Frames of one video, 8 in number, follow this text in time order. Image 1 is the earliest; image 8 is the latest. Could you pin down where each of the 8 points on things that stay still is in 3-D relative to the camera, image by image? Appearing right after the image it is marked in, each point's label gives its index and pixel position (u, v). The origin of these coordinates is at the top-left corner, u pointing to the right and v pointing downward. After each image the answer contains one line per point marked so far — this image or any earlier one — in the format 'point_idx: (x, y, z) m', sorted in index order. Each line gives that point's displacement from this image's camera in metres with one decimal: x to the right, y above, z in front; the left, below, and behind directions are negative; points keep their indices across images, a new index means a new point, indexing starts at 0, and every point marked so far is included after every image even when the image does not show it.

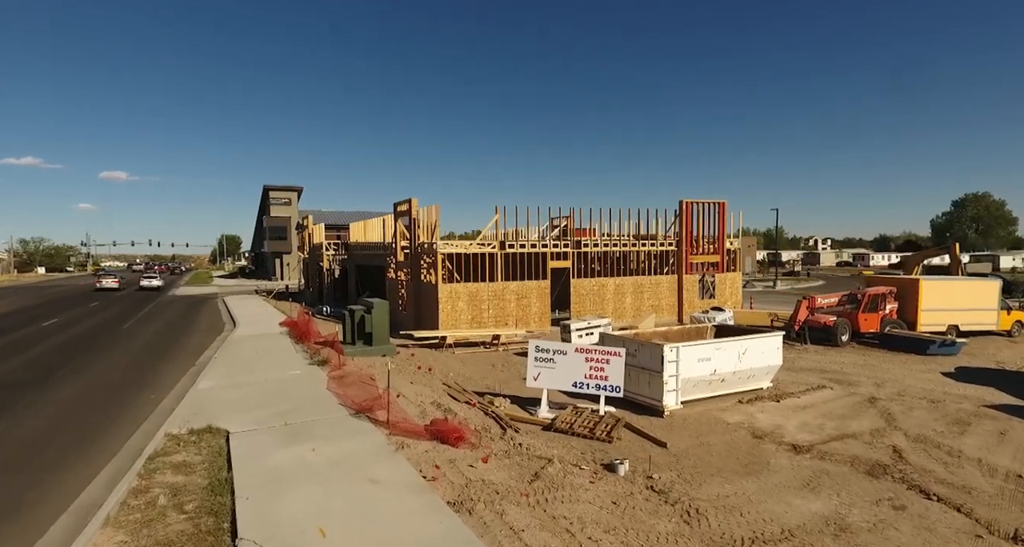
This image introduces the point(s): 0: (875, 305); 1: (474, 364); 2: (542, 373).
0: (+11.8, -1.0, +18.5) m
1: (-1.1, -2.6, +16.2) m
2: (+0.5, -1.9, +11.2) m
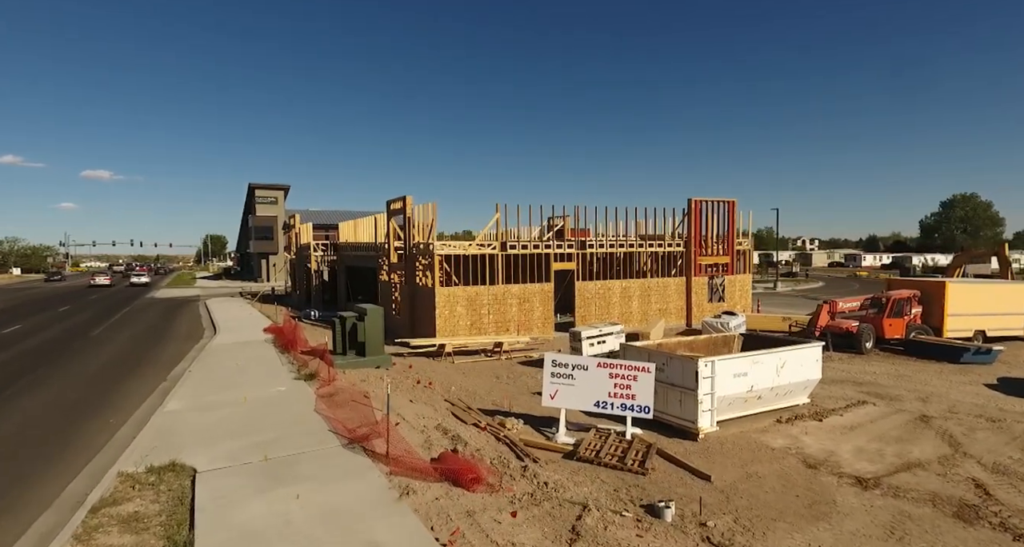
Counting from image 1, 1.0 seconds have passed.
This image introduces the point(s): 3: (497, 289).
0: (+11.9, -1.1, +17.5) m
1: (-0.9, -2.7, +14.8) m
2: (+0.8, -2.0, +9.9) m
3: (-0.5, -0.5, +20.3) m
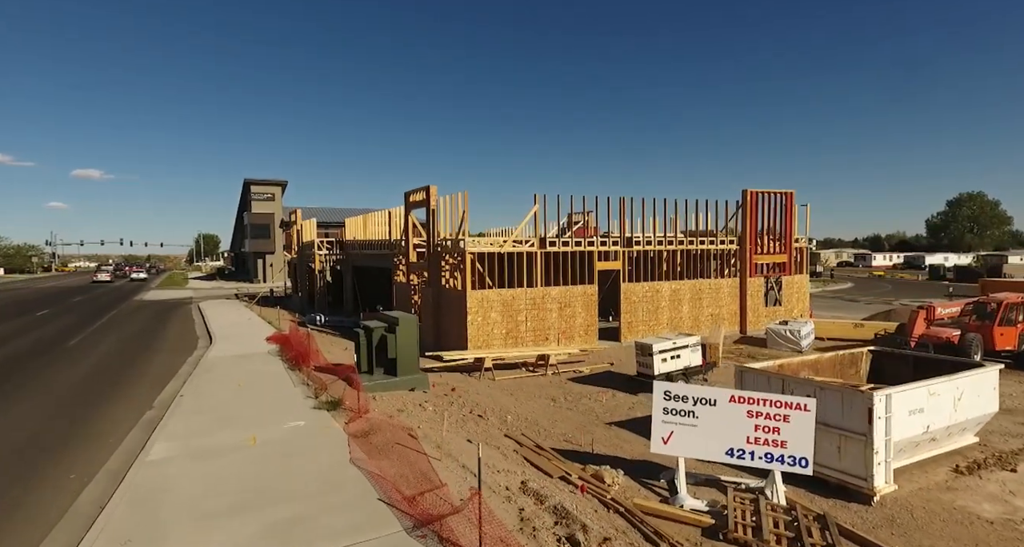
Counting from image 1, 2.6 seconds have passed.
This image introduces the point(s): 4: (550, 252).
0: (+13.1, -1.1, +15.1) m
1: (+0.4, -2.7, +12.3) m
2: (+2.1, -2.1, +7.3) m
3: (+0.7, -0.6, +17.8) m
4: (+1.2, +0.7, +18.1) m
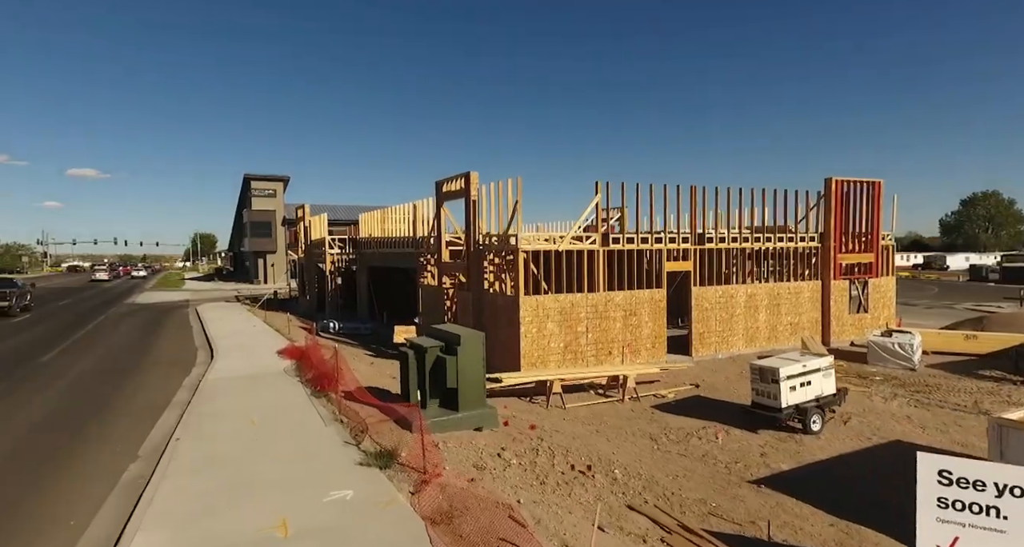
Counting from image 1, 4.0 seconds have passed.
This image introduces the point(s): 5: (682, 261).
0: (+14.7, -1.2, +12.4) m
1: (+1.9, -2.8, +9.6) m
2: (+3.7, -2.1, +4.6) m
3: (+2.2, -0.6, +15.0) m
4: (+2.7, +0.6, +15.3) m
5: (+4.8, +0.4, +16.1) m
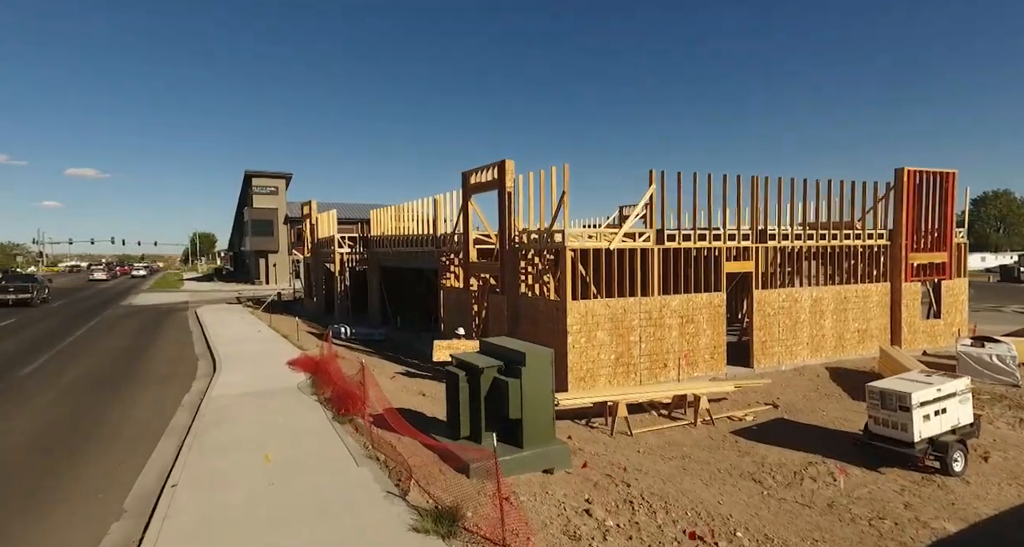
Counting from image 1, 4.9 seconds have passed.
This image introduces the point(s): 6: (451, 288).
0: (+15.7, -1.2, +10.6) m
1: (+2.9, -2.8, +7.8) m
2: (+4.7, -2.2, +2.8) m
3: (+3.2, -0.7, +13.2) m
4: (+3.7, +0.6, +13.5) m
5: (+5.8, +0.3, +14.3) m
6: (-1.8, -0.4, +18.1) m
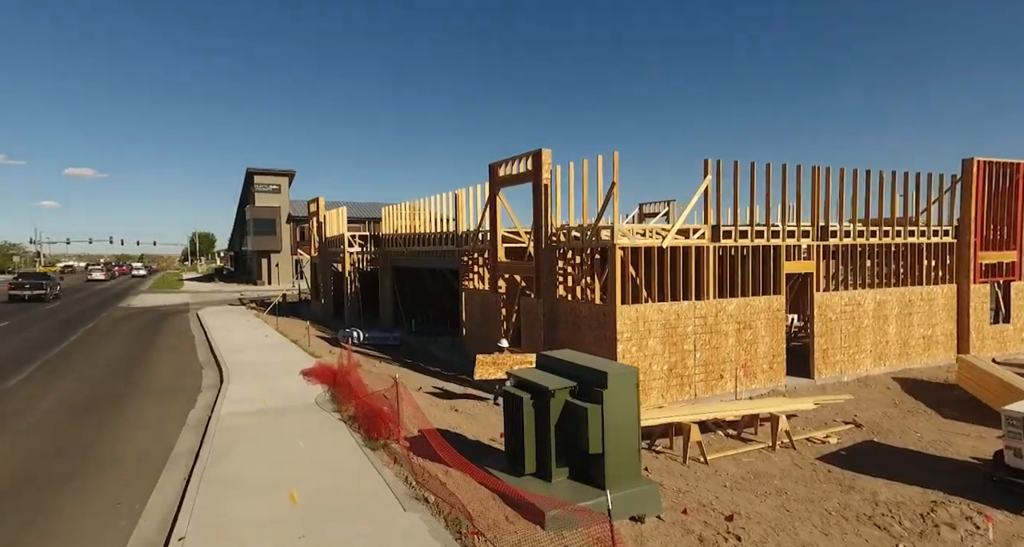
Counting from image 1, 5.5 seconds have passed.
0: (+16.5, -1.3, +9.3) m
1: (+3.7, -2.9, +6.4) m
2: (+5.5, -2.2, +1.5) m
3: (+4.0, -0.7, +11.9) m
4: (+4.5, +0.6, +12.2) m
5: (+6.6, +0.3, +13.0) m
6: (-1.0, -0.5, +16.8) m
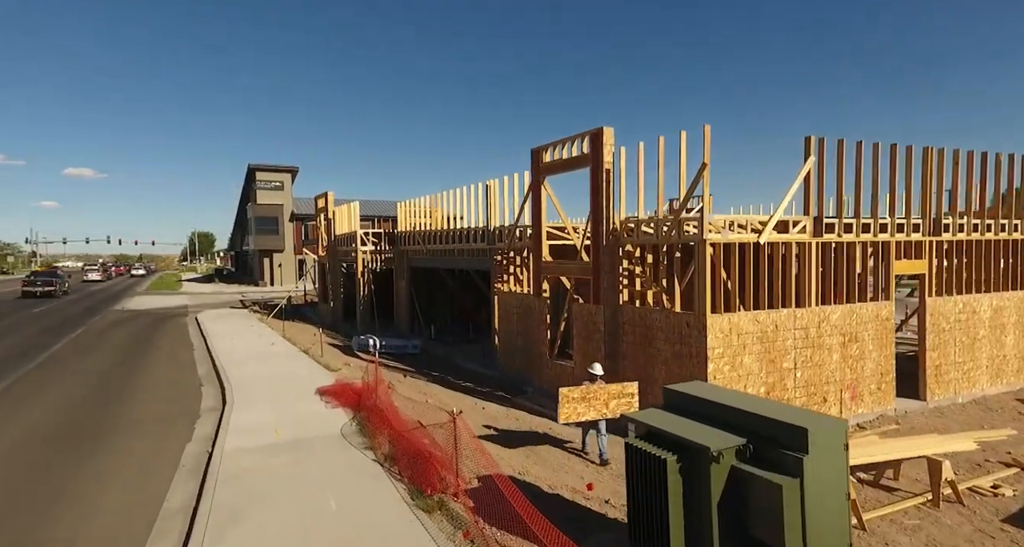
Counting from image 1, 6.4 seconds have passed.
0: (+17.6, -1.3, +7.2) m
1: (+4.8, -2.9, +4.4) m
2: (+6.6, -2.2, -0.6) m
3: (+5.1, -0.7, +9.9) m
4: (+5.6, +0.5, +10.2) m
5: (+7.7, +0.3, +10.9) m
6: (+0.1, -0.5, +14.8) m
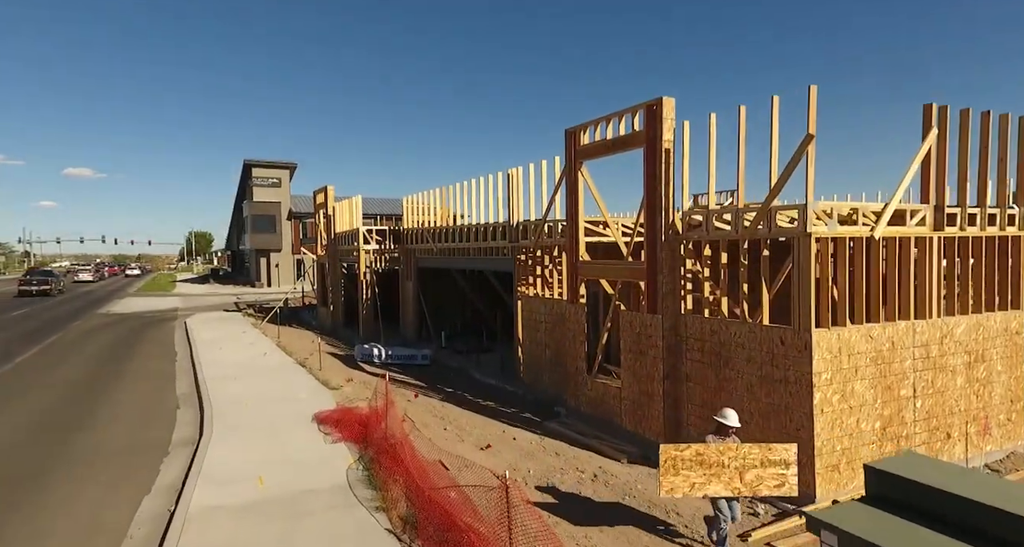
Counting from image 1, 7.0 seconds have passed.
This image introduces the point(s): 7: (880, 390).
0: (+18.2, -1.3, +5.2) m
1: (+5.4, -2.9, +2.4) m
2: (+7.2, -2.3, -2.6) m
3: (+5.7, -0.8, +7.8) m
4: (+6.2, +0.5, +8.1) m
5: (+8.3, +0.2, +8.9) m
6: (+0.7, -0.5, +12.7) m
7: (+4.8, -1.5, +7.5) m
